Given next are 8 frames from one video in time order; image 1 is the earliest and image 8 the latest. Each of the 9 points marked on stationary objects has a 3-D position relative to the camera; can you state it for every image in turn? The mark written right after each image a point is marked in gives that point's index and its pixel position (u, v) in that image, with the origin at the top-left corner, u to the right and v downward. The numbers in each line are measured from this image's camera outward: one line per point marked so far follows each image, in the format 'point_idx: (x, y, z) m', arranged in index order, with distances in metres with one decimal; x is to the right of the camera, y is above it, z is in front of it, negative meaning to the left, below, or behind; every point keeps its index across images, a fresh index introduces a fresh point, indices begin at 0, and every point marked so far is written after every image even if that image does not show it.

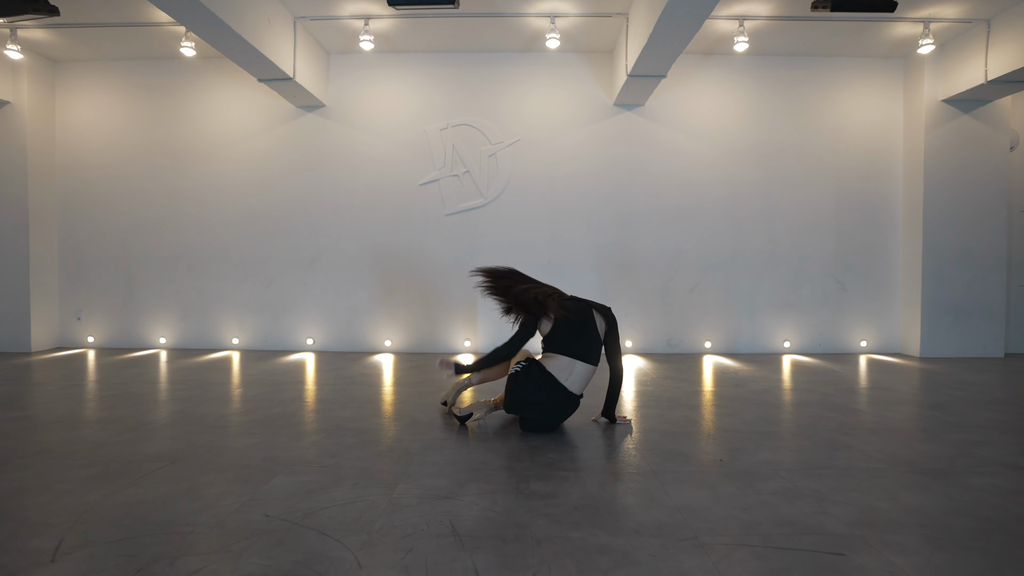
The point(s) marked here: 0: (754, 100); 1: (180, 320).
0: (+3.0, +2.3, +5.6) m
1: (-4.2, -0.4, +5.6) m
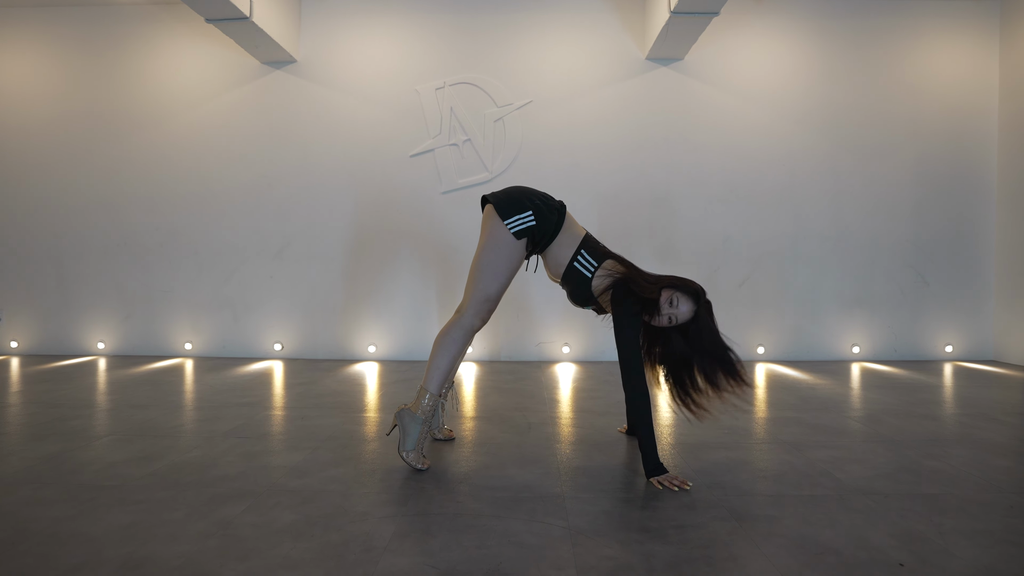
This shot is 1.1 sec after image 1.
0: (+3.1, +2.4, +4.6) m
1: (-4.1, -0.3, +4.7) m
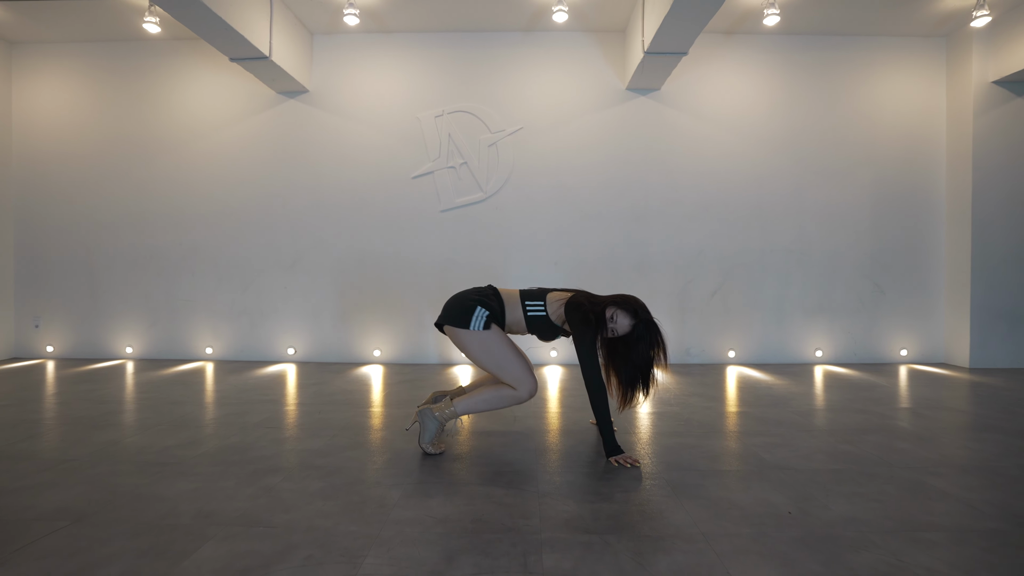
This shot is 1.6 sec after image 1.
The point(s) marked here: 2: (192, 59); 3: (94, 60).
0: (+3.0, +2.3, +5.0) m
1: (-4.1, -0.5, +5.1) m
2: (-3.6, +2.6, +5.1) m
3: (-4.8, +2.6, +5.1) m
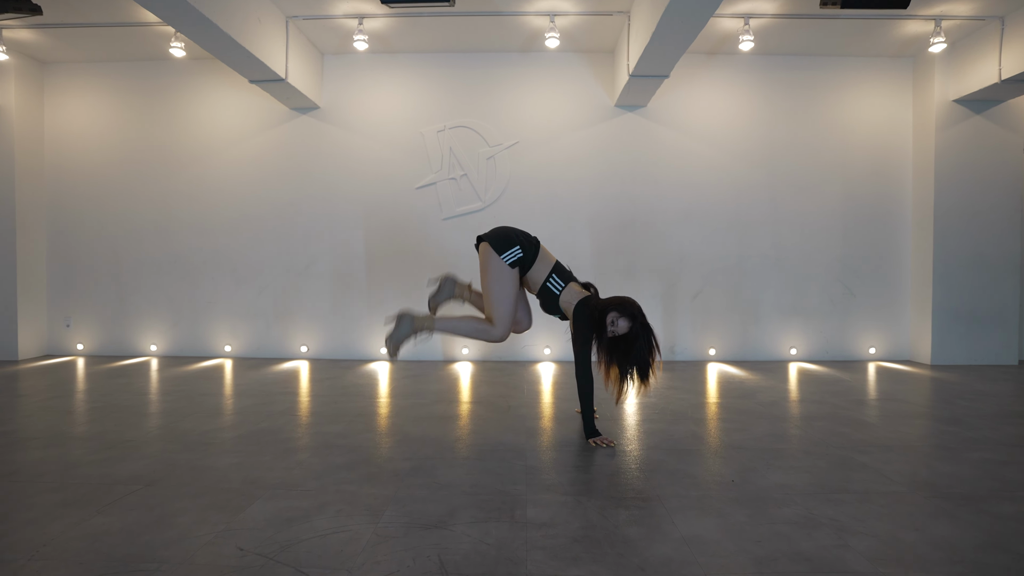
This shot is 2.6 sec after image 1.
0: (+3.0, +2.3, +5.4) m
1: (-4.2, -0.5, +5.5) m
2: (-3.7, +2.6, +5.5) m
3: (-4.8, +2.6, +5.5) m
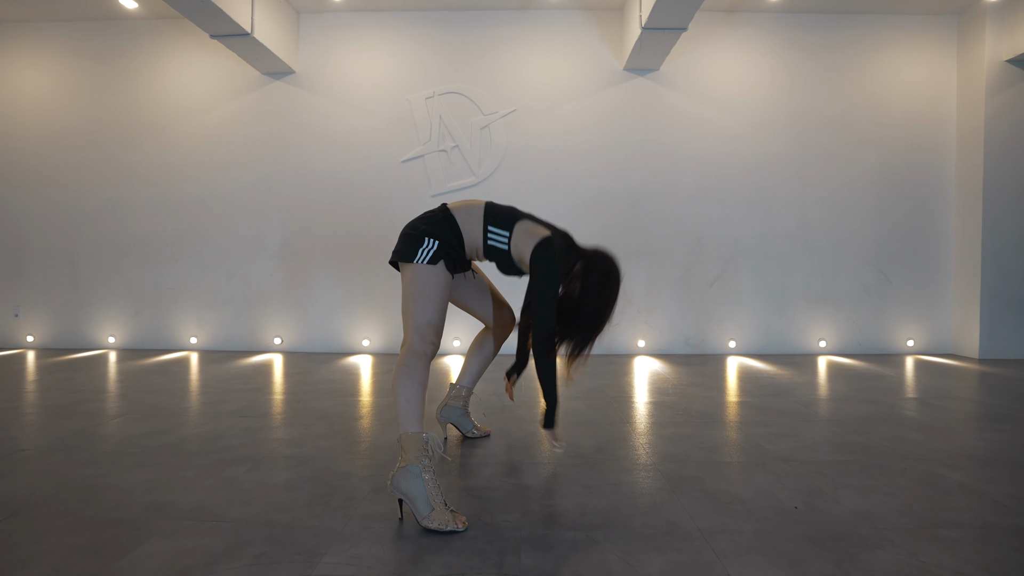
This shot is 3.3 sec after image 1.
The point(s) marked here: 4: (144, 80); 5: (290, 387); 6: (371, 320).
0: (+2.9, +2.4, +4.9) m
1: (-4.2, -0.3, +5.0) m
2: (-3.7, +2.7, +4.9) m
3: (-4.9, +2.7, +5.0) m
4: (-4.1, +2.3, +4.9) m
5: (-1.8, -0.8, +3.6) m
6: (-1.5, -0.4, +4.9) m
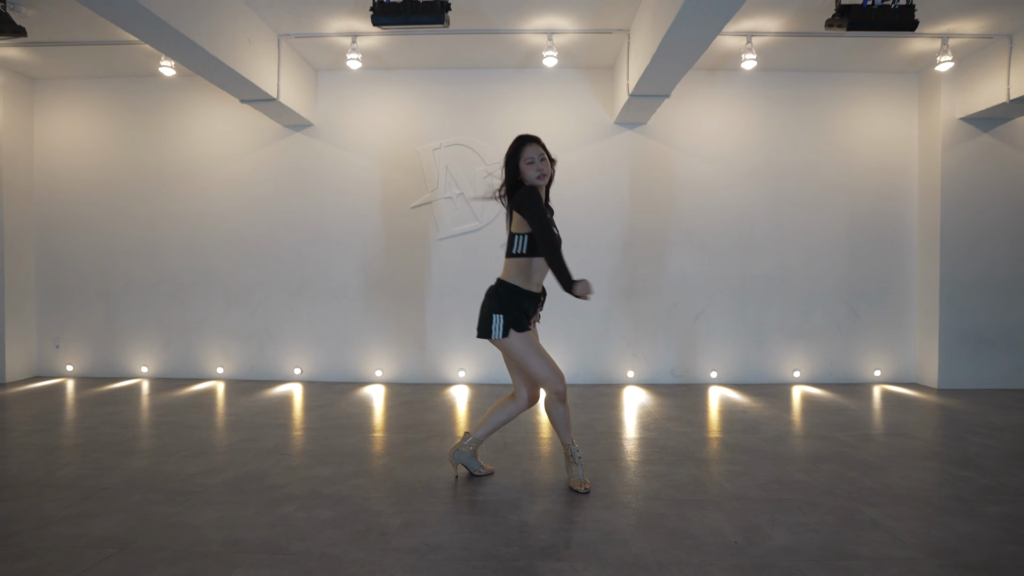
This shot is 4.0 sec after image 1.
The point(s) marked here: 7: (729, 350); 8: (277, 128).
0: (+2.9, +2.0, +5.3) m
1: (-4.2, -0.7, +5.4) m
2: (-3.7, +2.3, +5.4) m
3: (-4.8, +2.3, +5.4) m
4: (-4.0, +1.9, +5.4) m
5: (-1.8, -1.2, +4.0) m
6: (-1.5, -0.8, +5.3) m
7: (+2.5, -0.7, +5.3) m
8: (-2.8, +1.9, +5.4) m
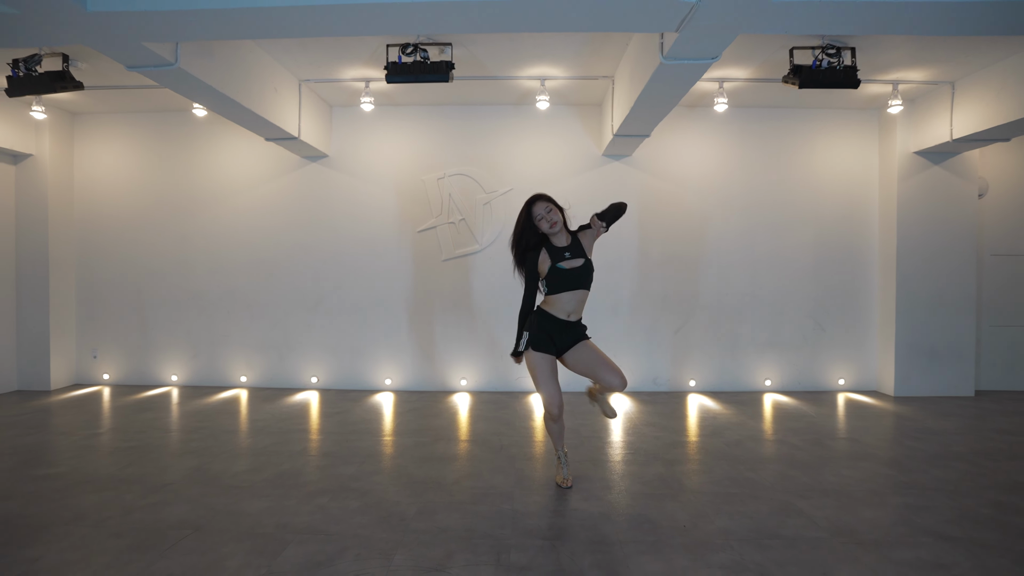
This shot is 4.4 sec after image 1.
0: (+2.9, +1.8, +5.9) m
1: (-4.2, -0.9, +5.9) m
2: (-3.7, +2.1, +5.9) m
3: (-4.9, +2.1, +6.0) m
4: (-4.1, +1.7, +5.9) m
5: (-1.8, -1.4, +4.5) m
6: (-1.6, -1.0, +5.8) m
7: (+2.5, -0.9, +5.8) m
8: (-2.8, +1.7, +5.9) m
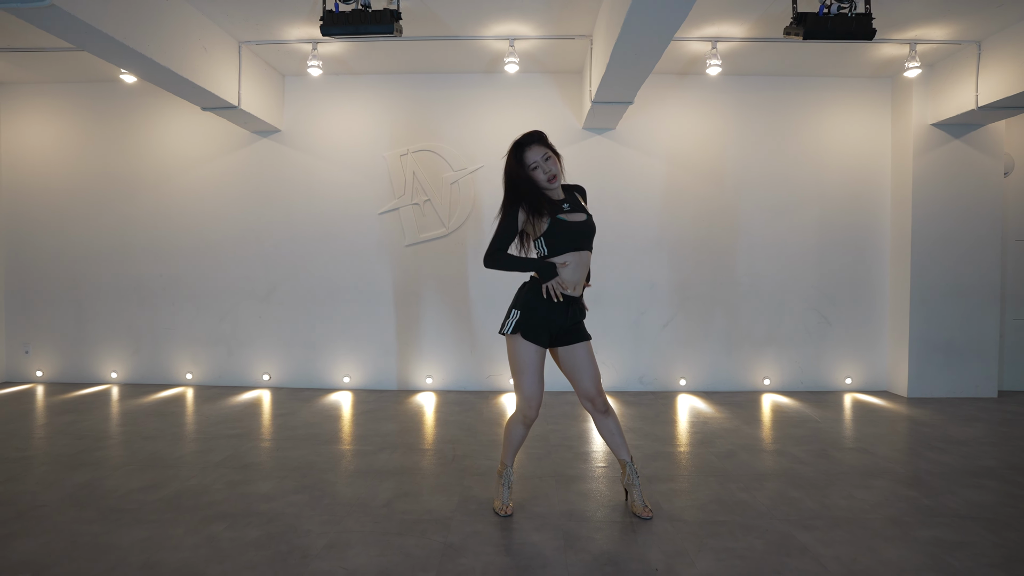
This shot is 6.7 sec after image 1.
0: (+2.6, +1.9, +5.3) m
1: (-4.6, -0.8, +5.4) m
2: (-4.1, +2.3, +5.4) m
3: (-5.2, +2.3, +5.4) m
4: (-4.4, +1.8, +5.4) m
5: (-2.1, -1.3, +4.0) m
6: (-1.9, -0.8, +5.3) m
7: (+2.2, -0.8, +5.2) m
8: (-3.2, +1.8, +5.3) m
